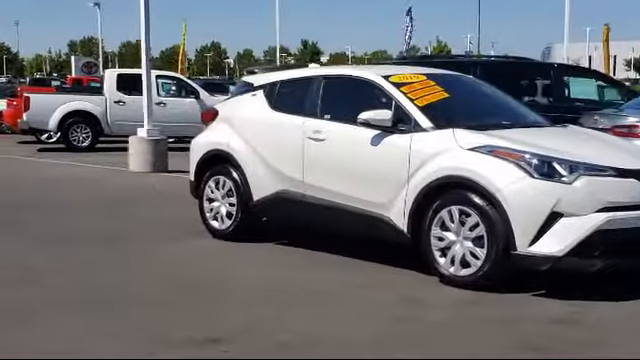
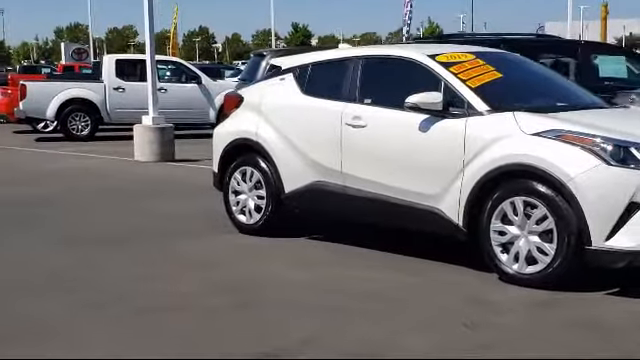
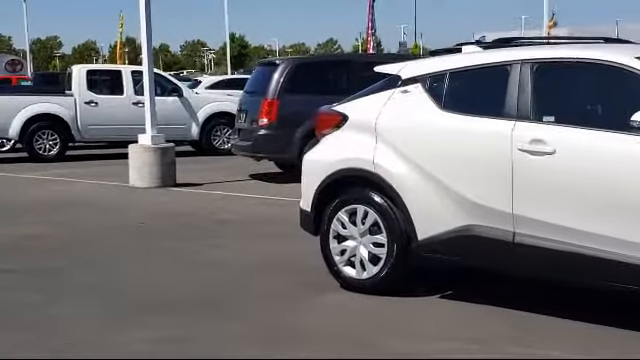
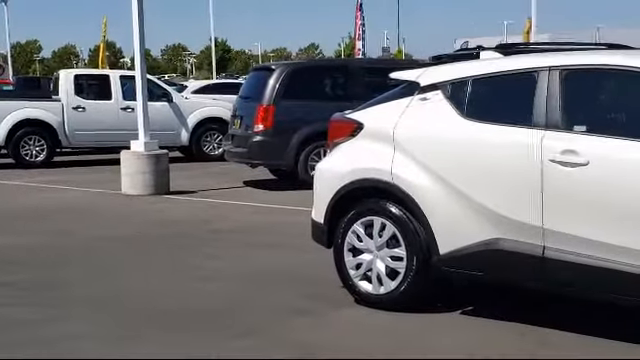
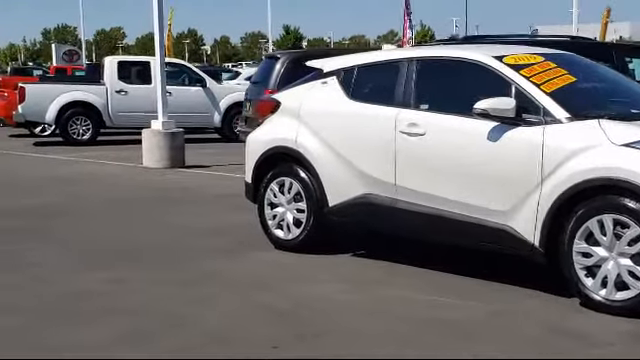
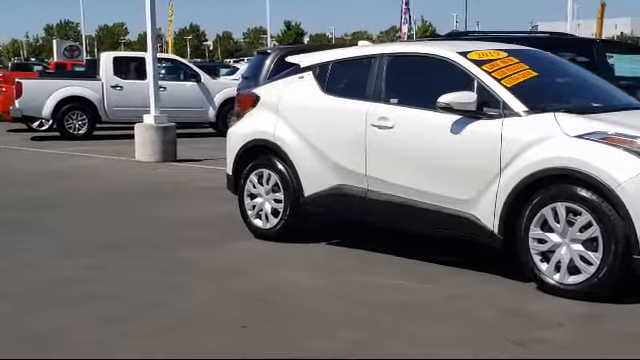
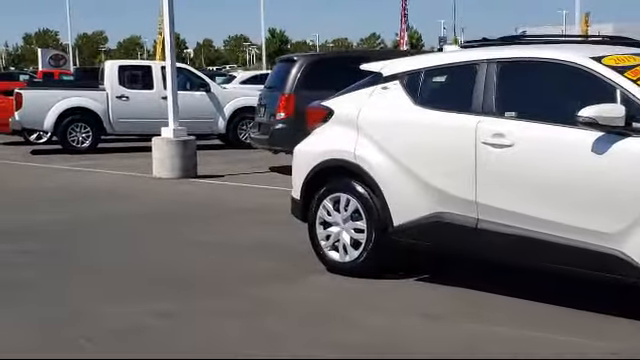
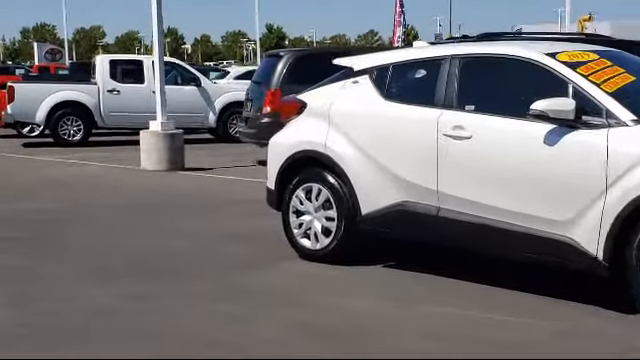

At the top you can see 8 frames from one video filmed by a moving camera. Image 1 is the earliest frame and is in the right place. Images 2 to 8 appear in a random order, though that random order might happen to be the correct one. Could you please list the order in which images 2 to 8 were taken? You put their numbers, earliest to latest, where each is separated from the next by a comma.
2, 6, 5, 8, 7, 3, 4
